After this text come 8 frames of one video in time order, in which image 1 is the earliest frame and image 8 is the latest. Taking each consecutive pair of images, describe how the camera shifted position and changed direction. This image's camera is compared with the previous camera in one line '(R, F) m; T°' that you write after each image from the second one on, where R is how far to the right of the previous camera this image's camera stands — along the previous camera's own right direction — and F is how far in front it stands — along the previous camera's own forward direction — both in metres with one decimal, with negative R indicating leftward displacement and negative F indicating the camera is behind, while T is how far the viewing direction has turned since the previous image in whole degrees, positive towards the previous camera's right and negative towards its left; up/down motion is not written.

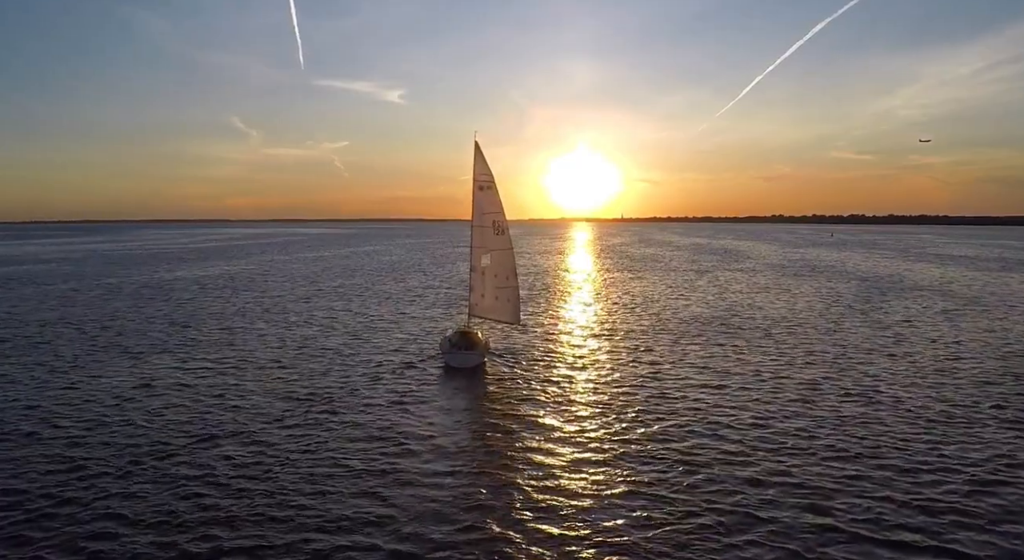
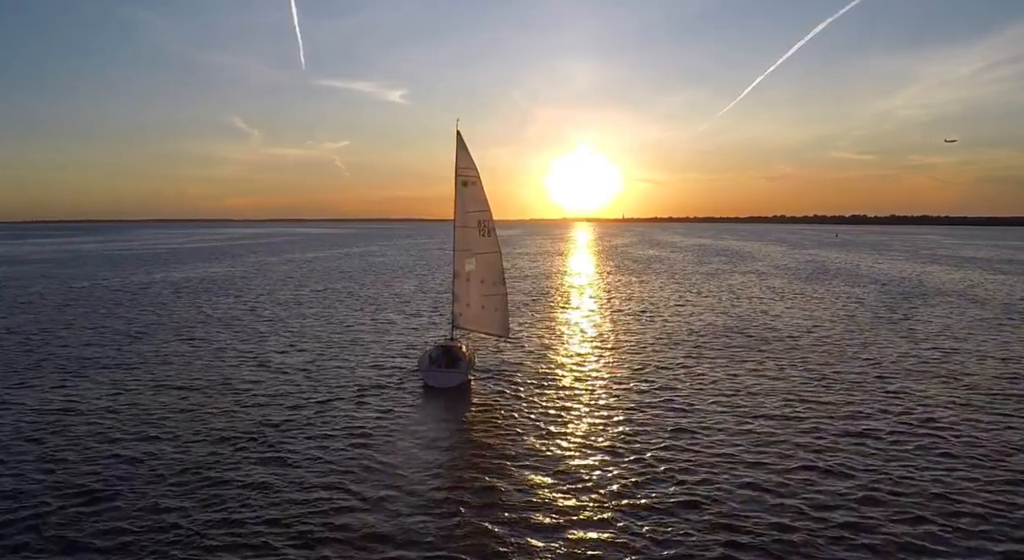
(+0.6, +4.1) m; 0°
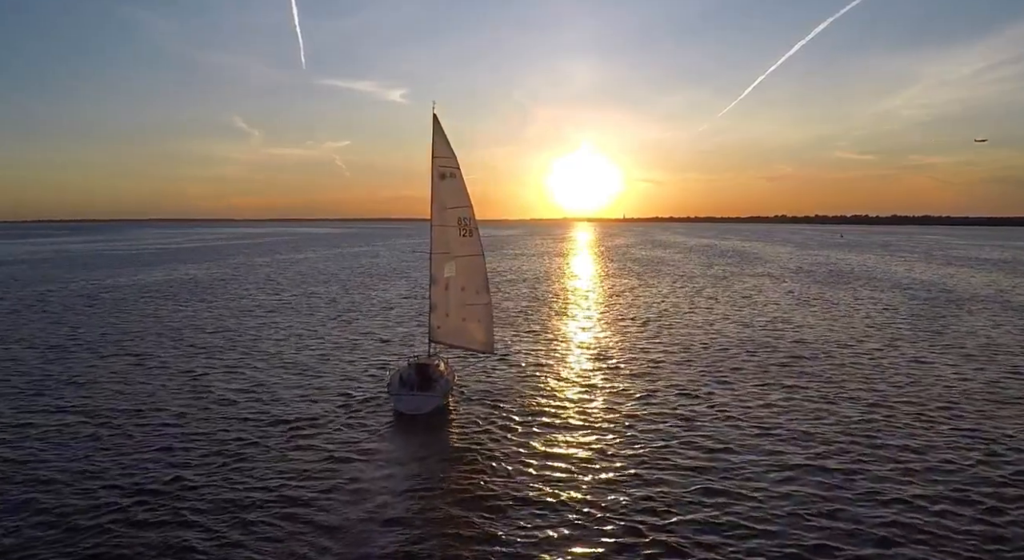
(+0.6, +4.5) m; 0°
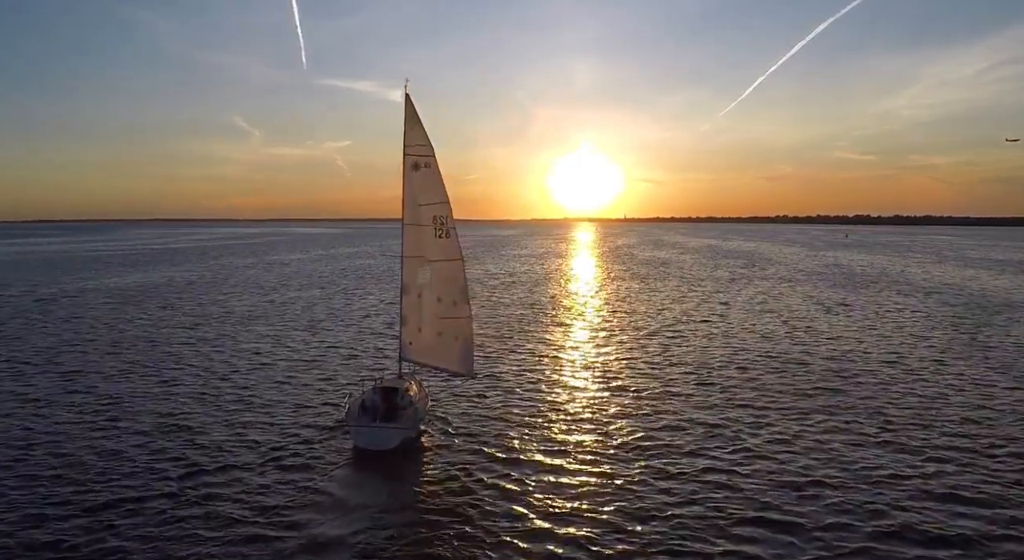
(+0.5, +4.1) m; 0°
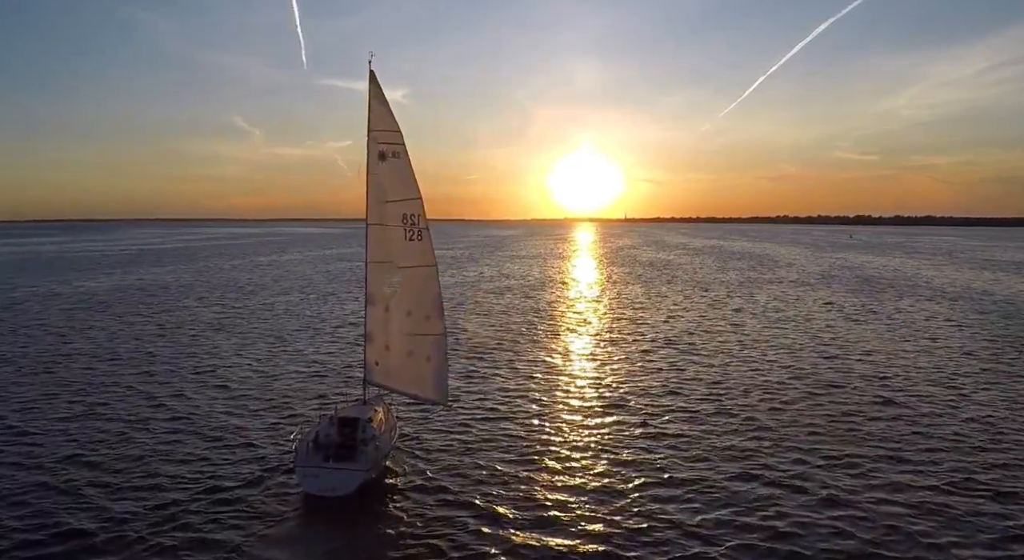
(+0.5, +3.5) m; 0°
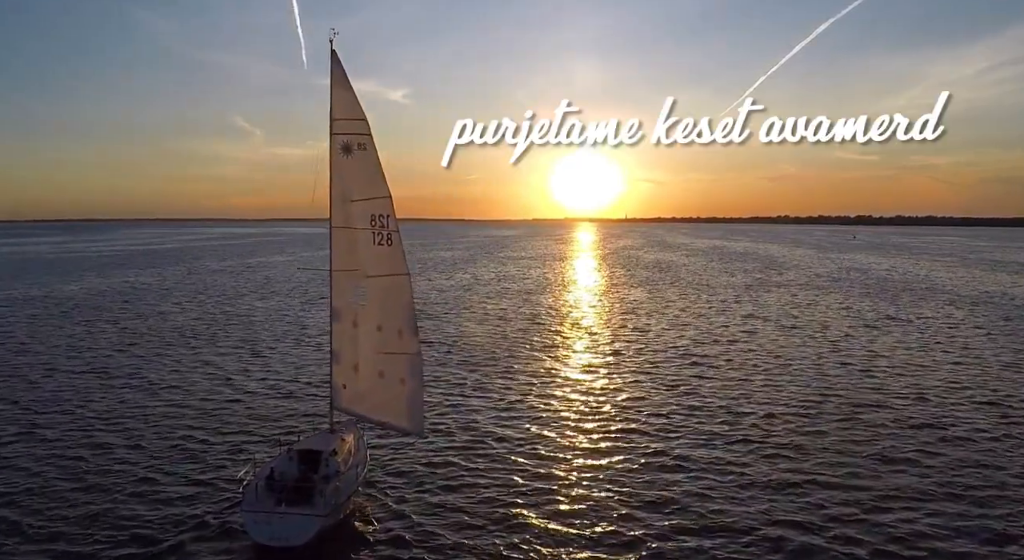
(+0.3, +2.6) m; 0°
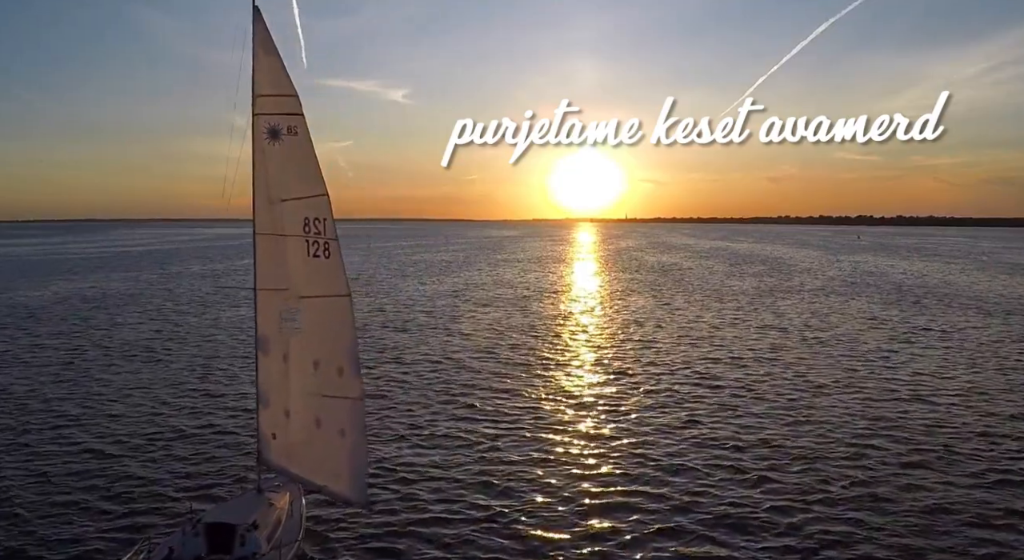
(+0.5, +3.7) m; 0°
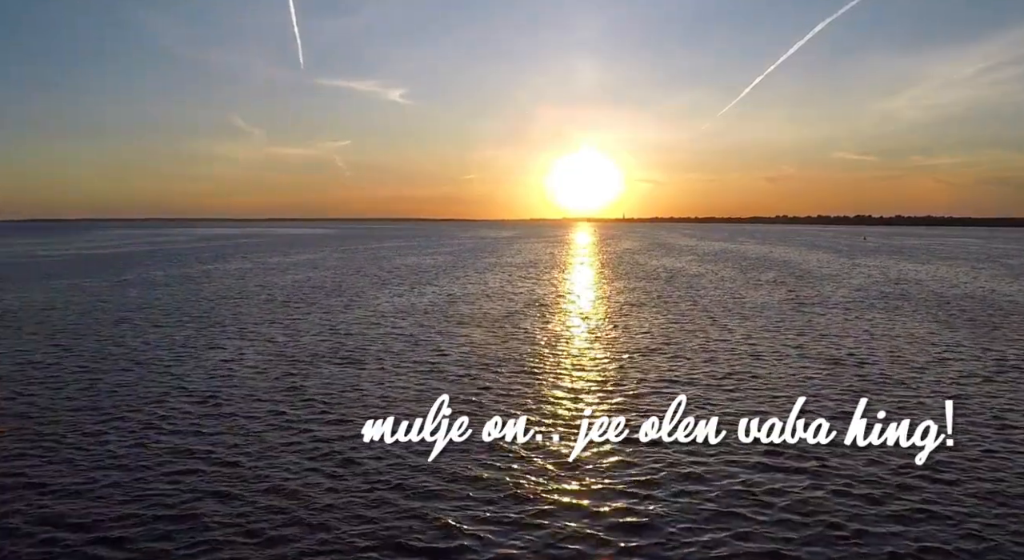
(+0.9, +7.0) m; 0°
